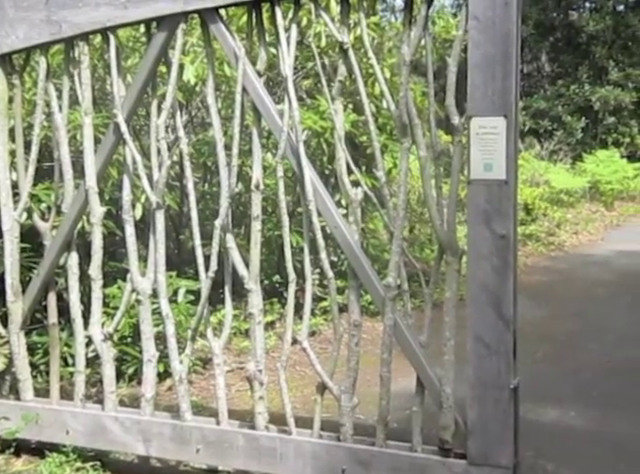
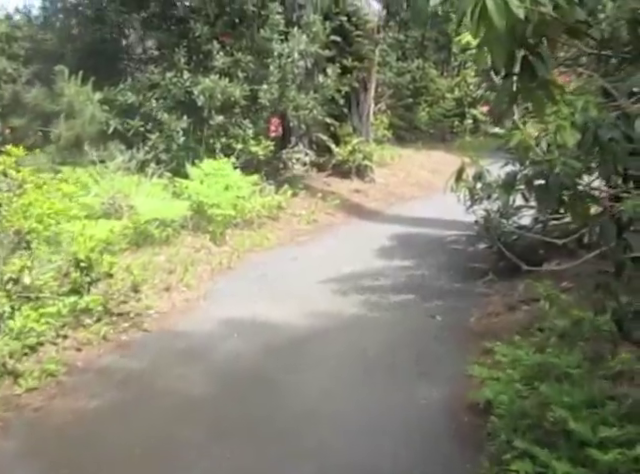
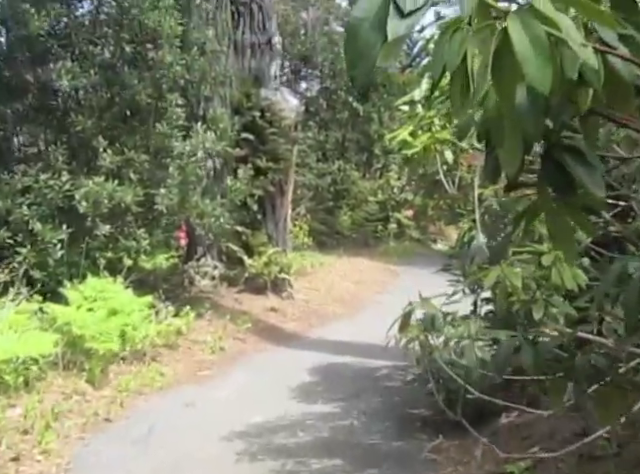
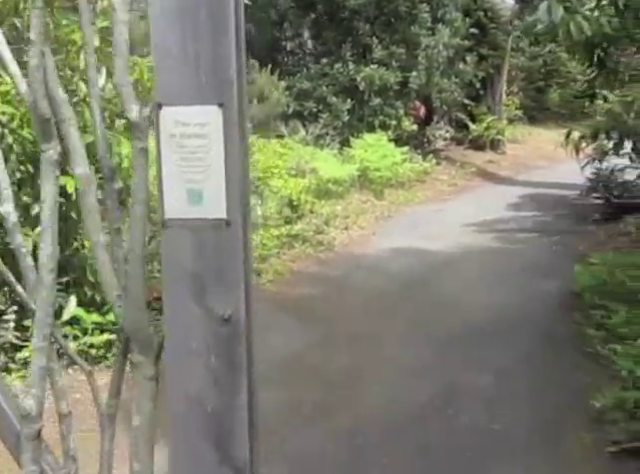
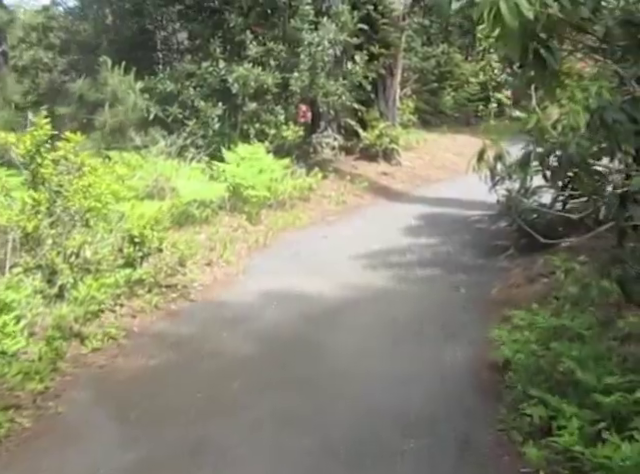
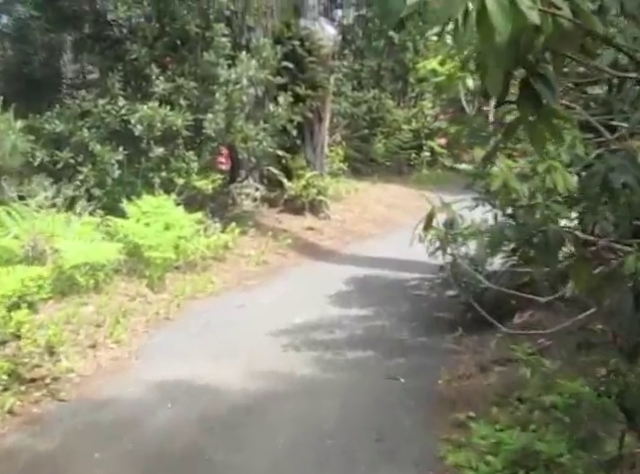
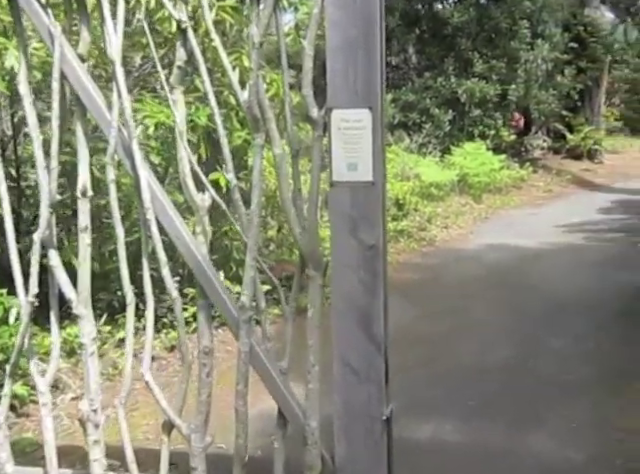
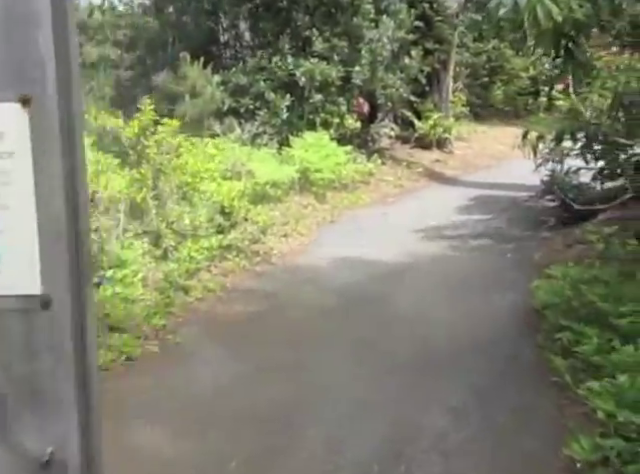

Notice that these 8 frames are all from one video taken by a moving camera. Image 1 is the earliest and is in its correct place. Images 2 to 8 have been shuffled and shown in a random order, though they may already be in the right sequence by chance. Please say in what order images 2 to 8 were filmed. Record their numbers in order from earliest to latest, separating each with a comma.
7, 4, 8, 5, 2, 6, 3
